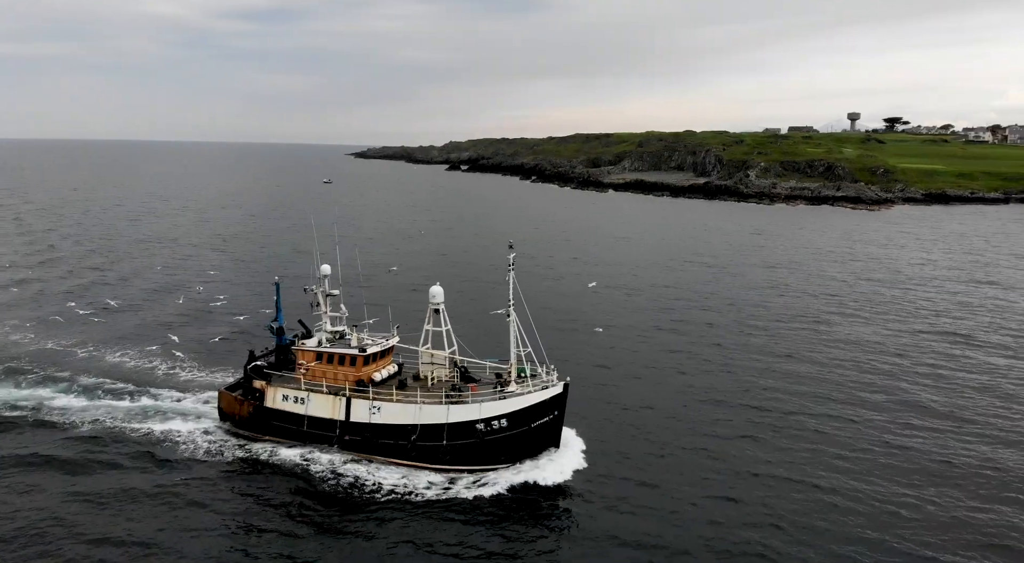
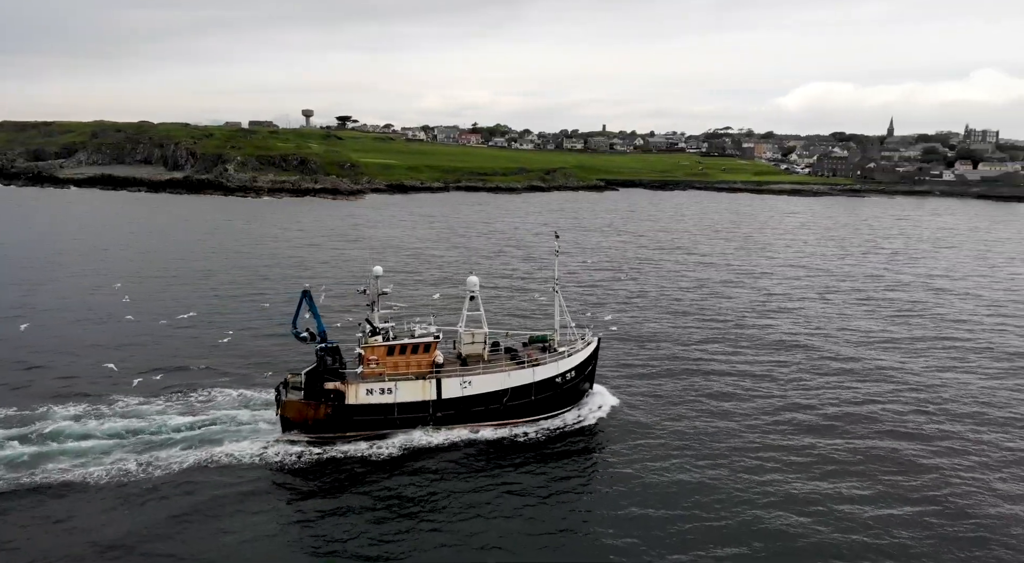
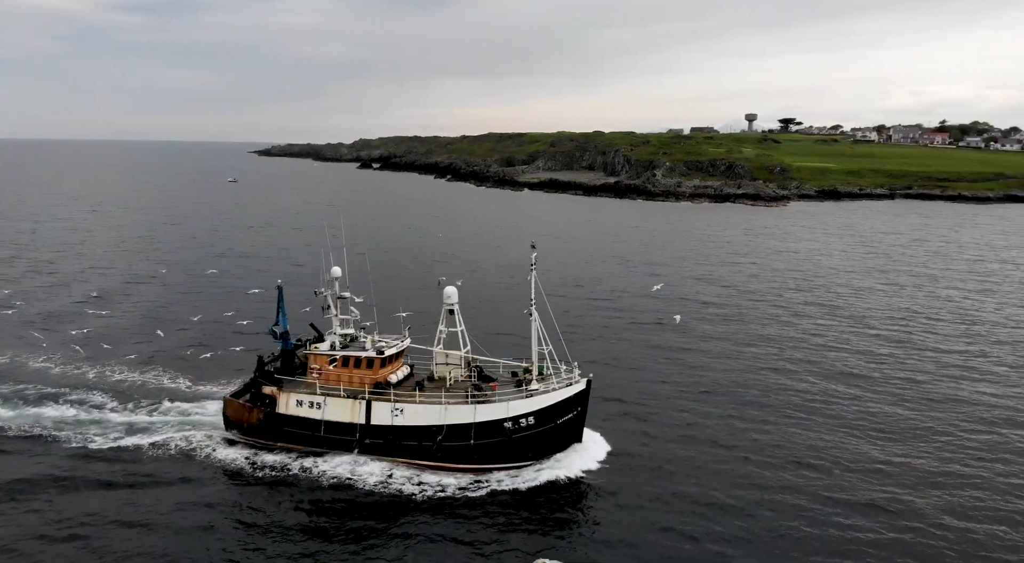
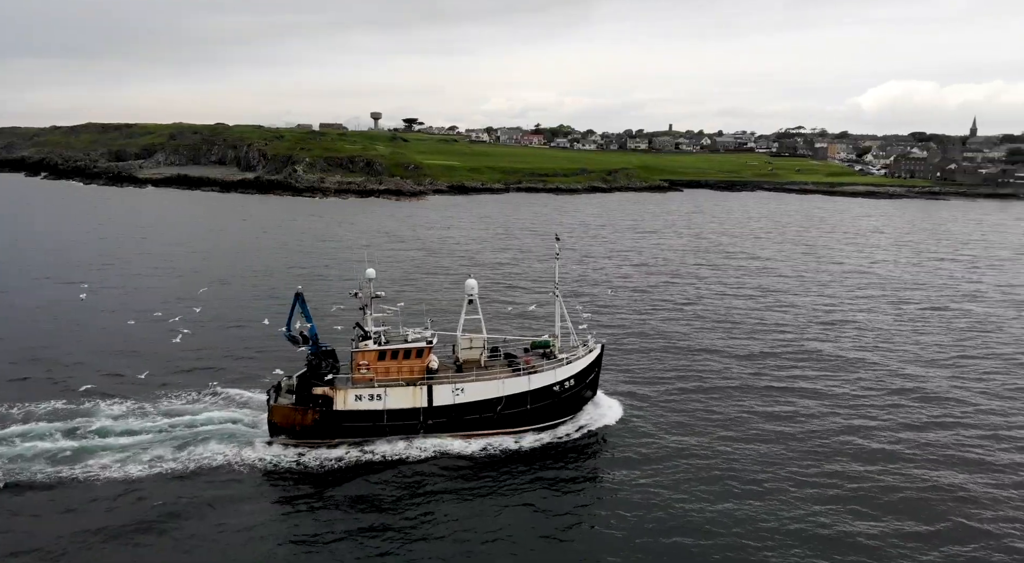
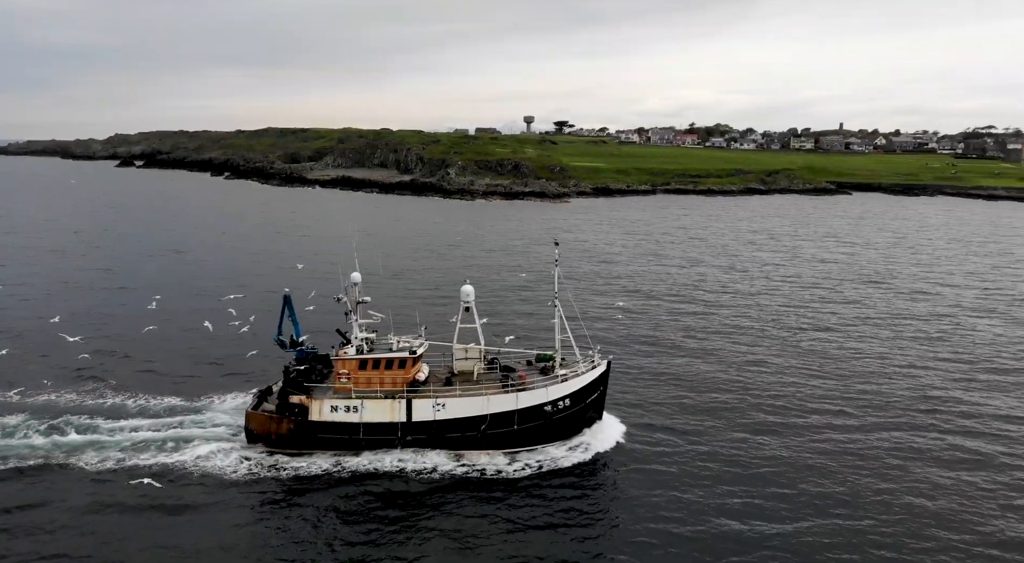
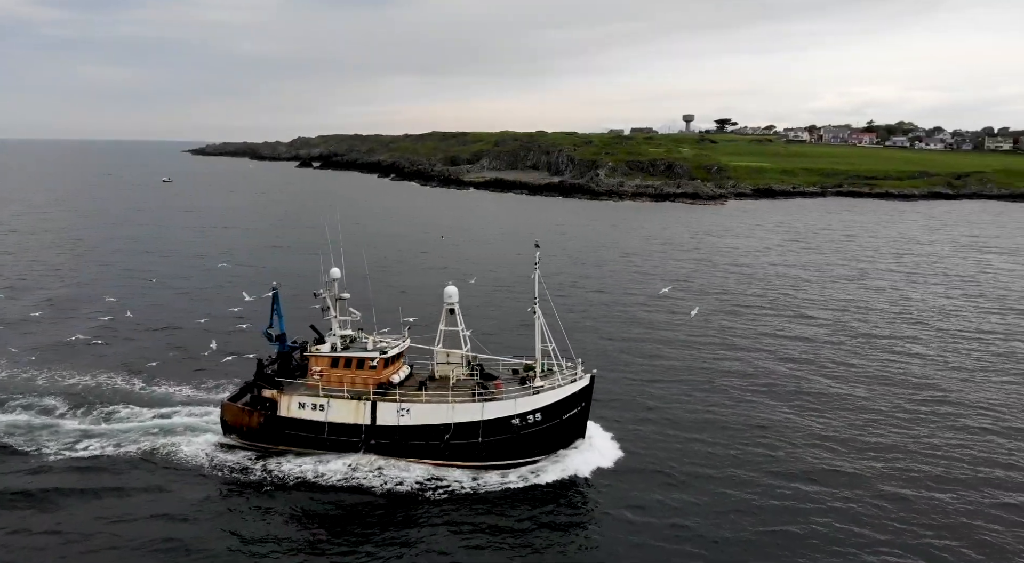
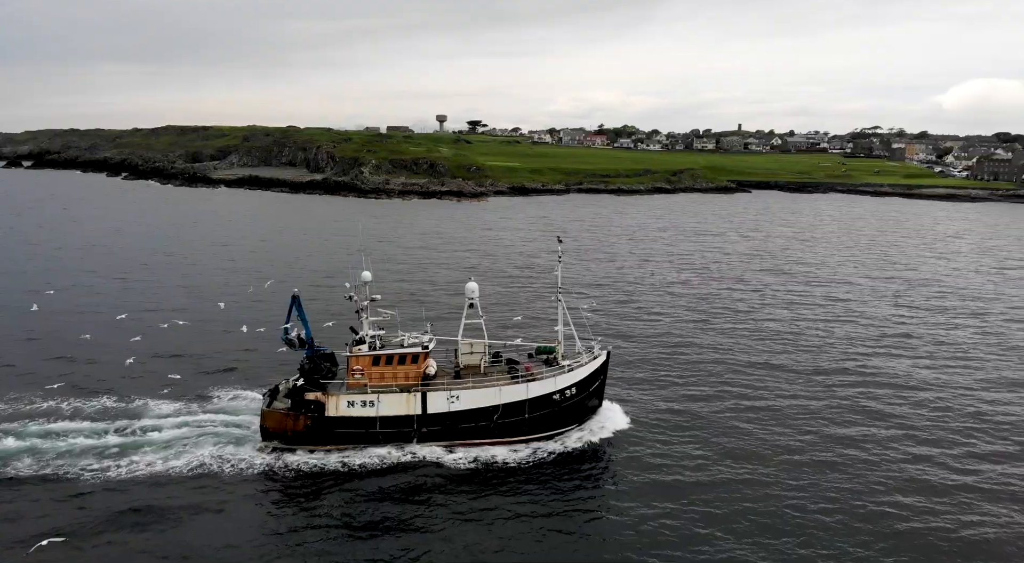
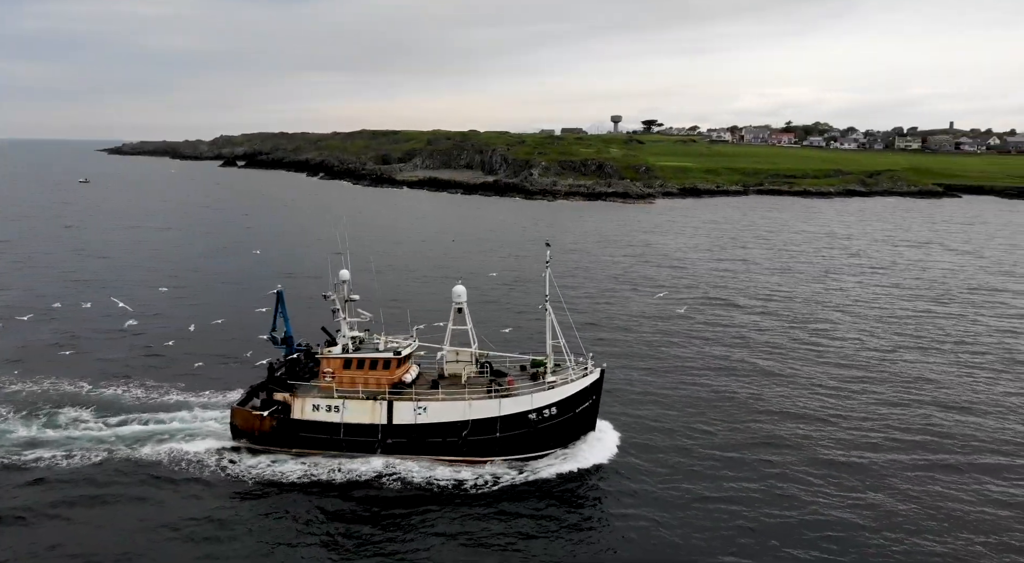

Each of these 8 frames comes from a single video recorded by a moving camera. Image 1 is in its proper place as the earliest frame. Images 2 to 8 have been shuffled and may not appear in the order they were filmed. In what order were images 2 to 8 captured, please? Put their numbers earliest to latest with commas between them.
3, 6, 8, 5, 7, 4, 2
